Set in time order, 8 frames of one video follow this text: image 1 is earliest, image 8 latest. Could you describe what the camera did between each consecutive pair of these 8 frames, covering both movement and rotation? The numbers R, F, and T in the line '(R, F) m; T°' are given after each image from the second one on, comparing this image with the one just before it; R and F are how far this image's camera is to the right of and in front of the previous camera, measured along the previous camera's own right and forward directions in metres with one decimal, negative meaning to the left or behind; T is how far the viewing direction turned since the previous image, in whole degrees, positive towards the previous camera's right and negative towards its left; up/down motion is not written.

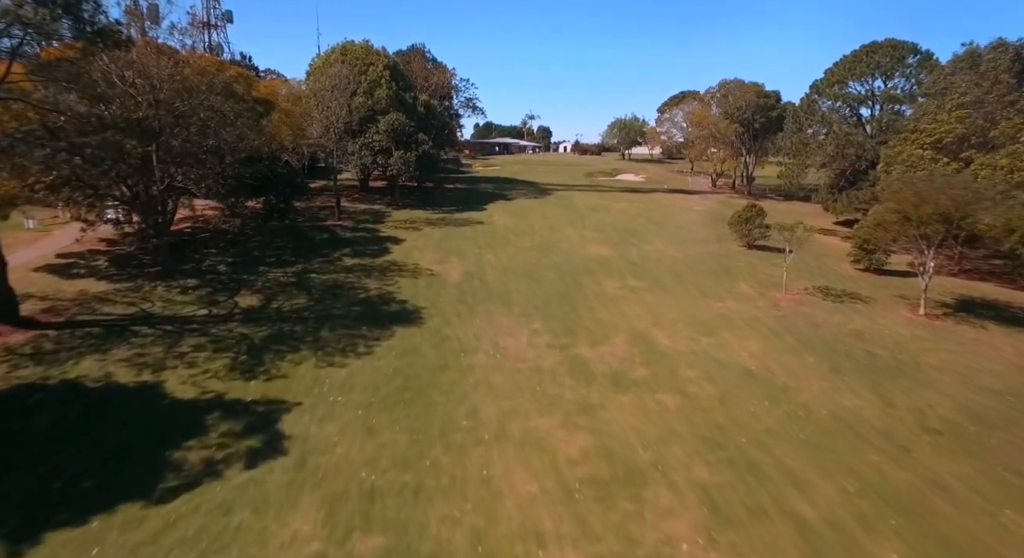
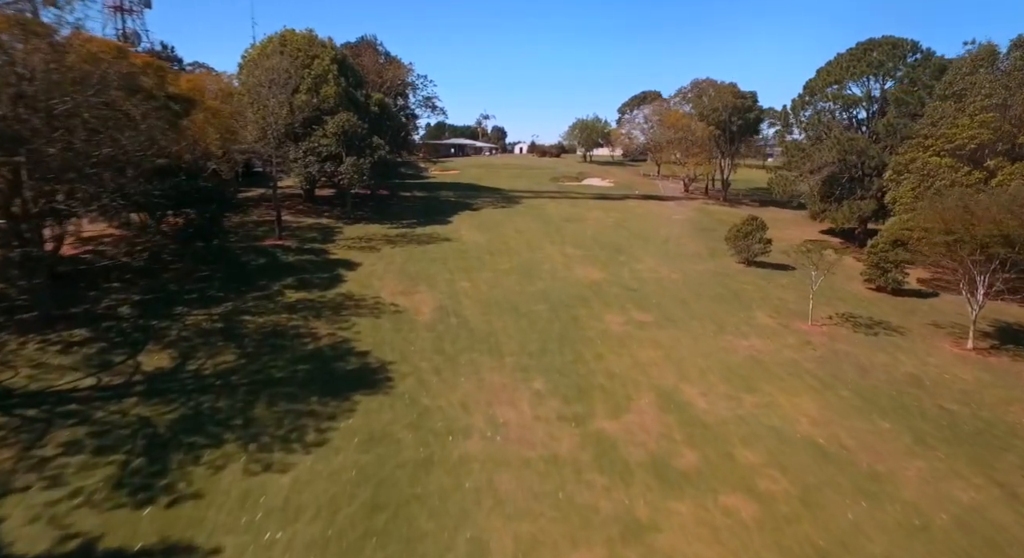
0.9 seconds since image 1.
(-0.9, +3.4) m; +5°
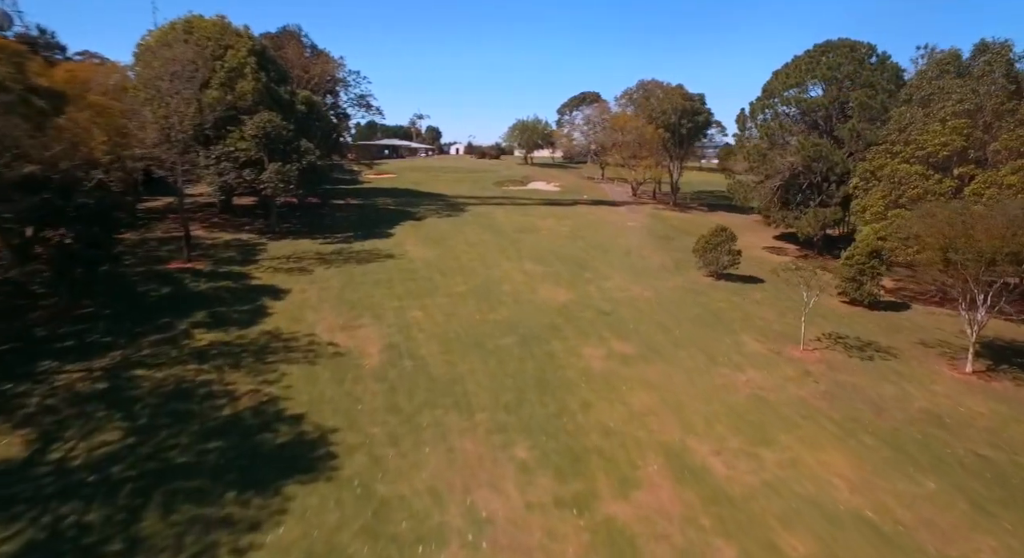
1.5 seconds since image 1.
(-0.7, +2.5) m; +7°
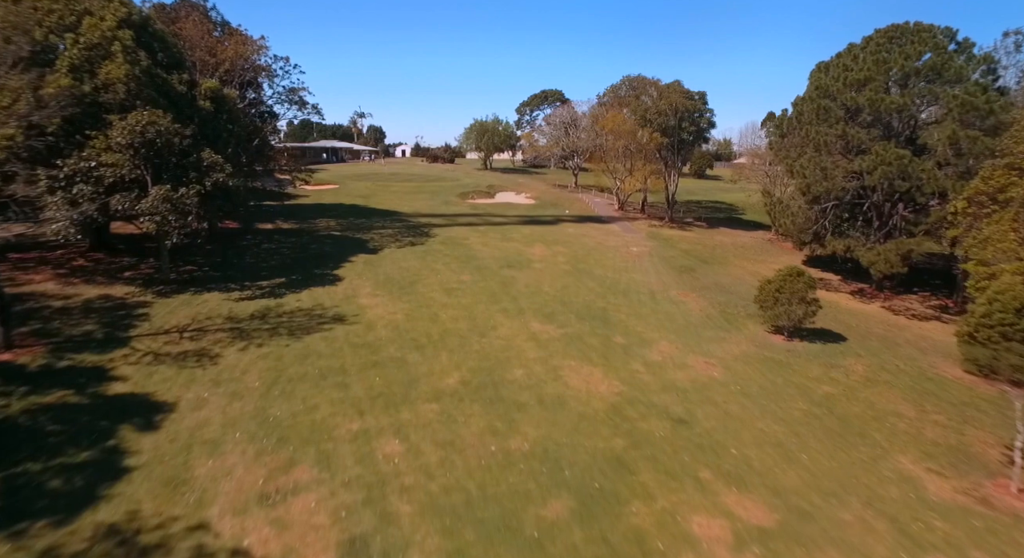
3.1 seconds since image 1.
(-1.7, +6.6) m; +6°
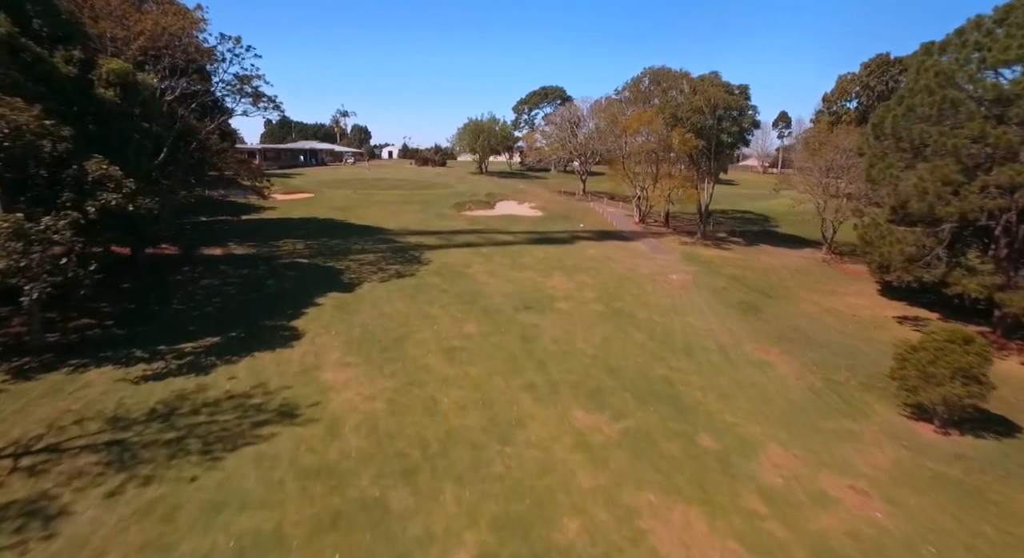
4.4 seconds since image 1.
(-0.9, +5.4) m; +1°
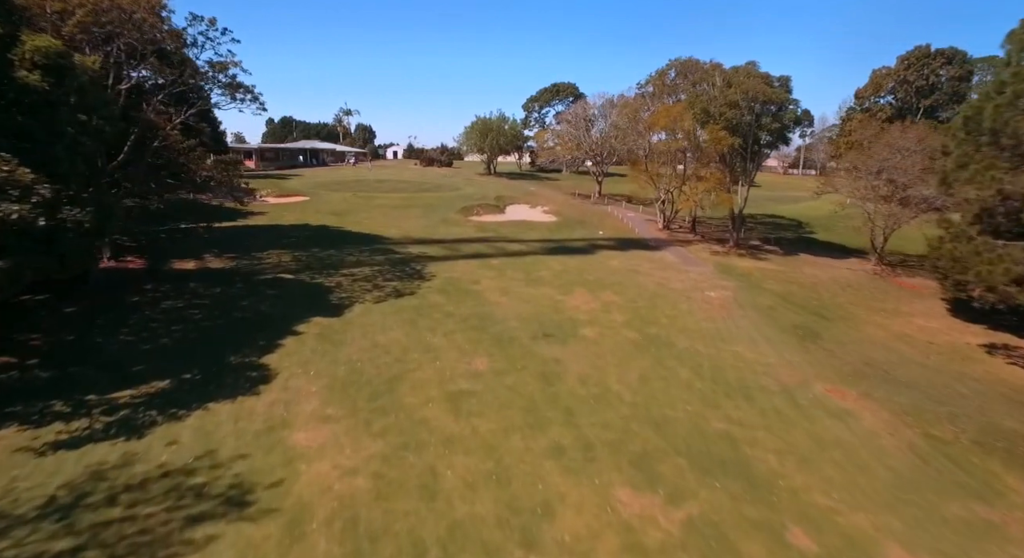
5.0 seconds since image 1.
(-0.3, +2.8) m; -1°
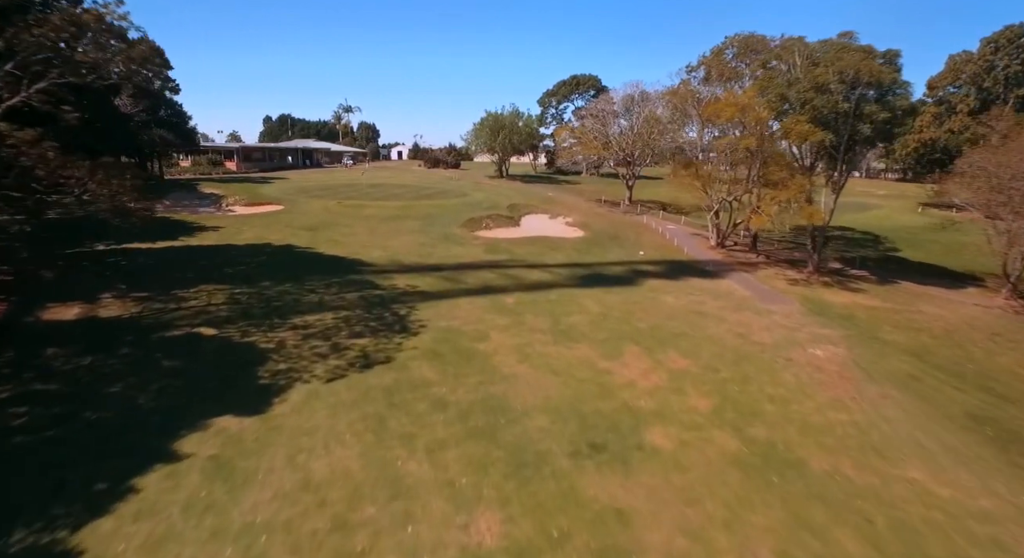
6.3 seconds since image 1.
(-0.3, +6.0) m; -1°
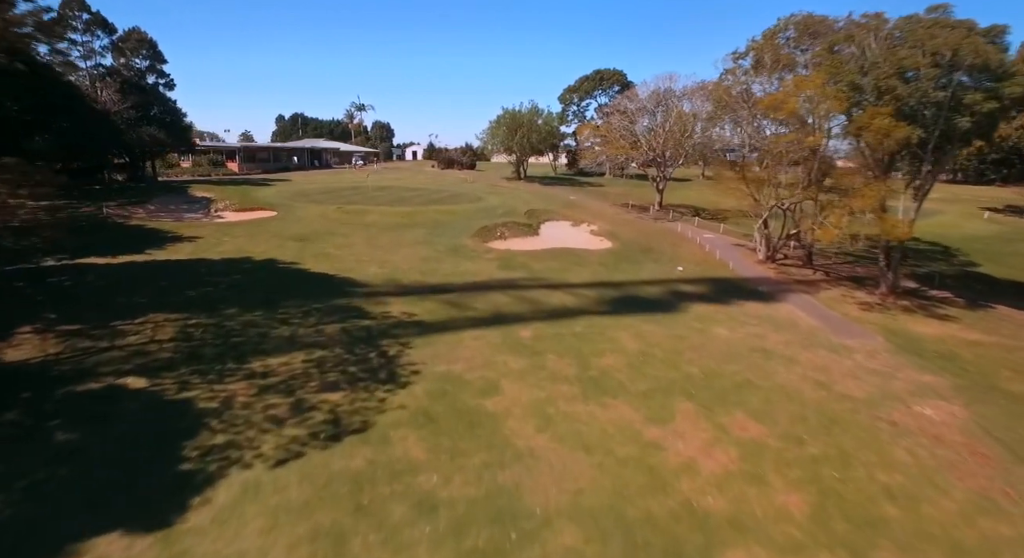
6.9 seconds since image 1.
(0.0, +3.1) m; -2°
